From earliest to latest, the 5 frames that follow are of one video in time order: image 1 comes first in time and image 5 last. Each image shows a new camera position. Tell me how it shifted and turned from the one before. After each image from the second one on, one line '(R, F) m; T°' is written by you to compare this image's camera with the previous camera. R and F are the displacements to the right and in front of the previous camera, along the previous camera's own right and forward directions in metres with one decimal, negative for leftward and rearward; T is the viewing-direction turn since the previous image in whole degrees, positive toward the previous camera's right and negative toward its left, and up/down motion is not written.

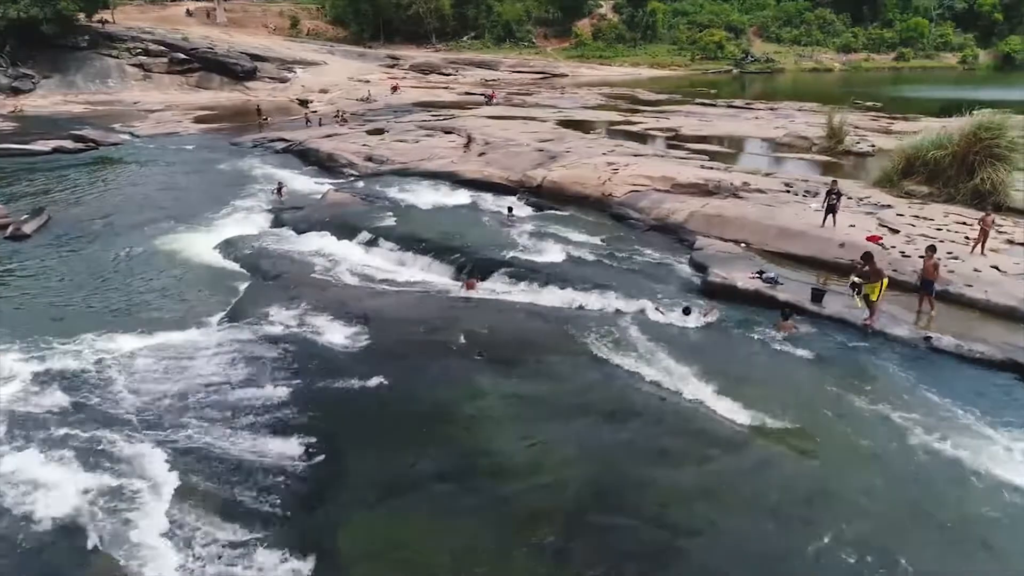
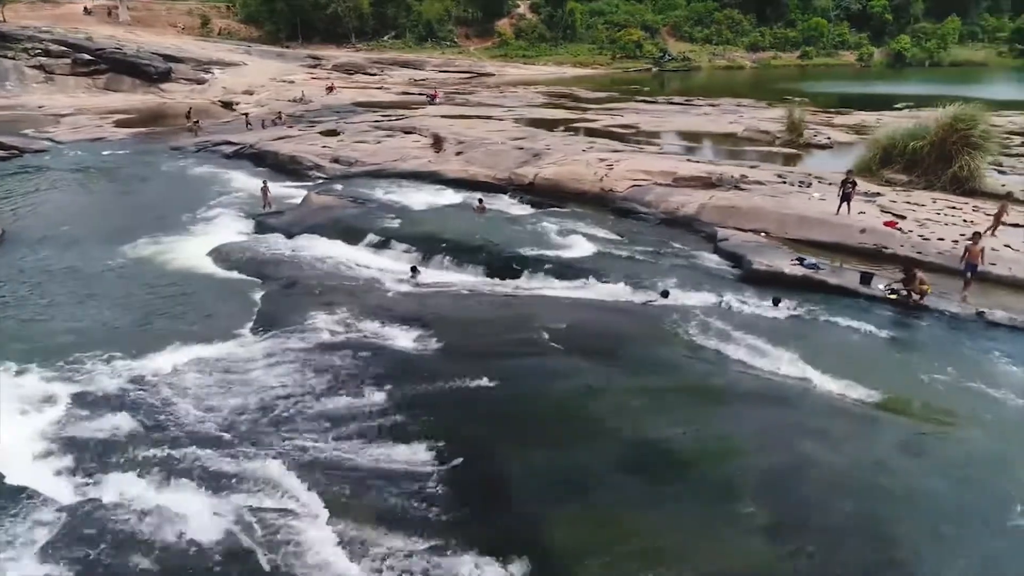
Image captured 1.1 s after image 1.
(-2.7, +0.1) m; +7°
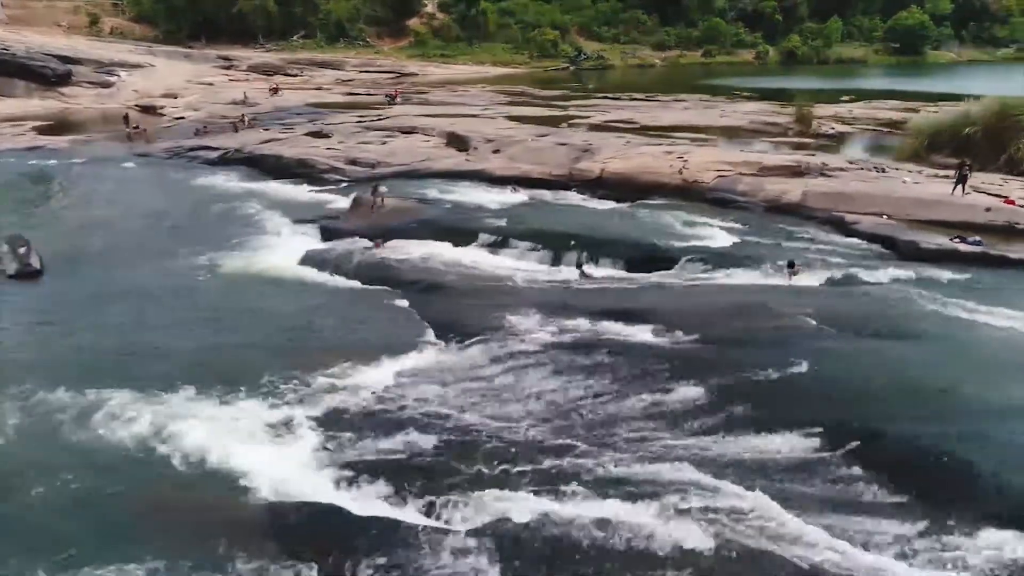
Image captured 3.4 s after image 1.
(-6.2, +0.7) m; +9°
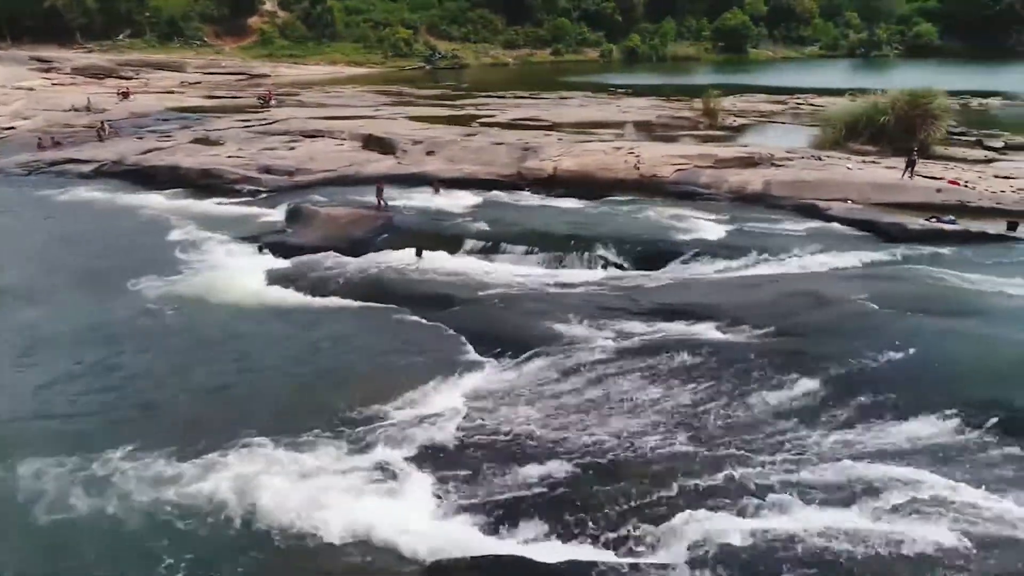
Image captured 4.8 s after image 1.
(-3.7, +1.1) m; +12°
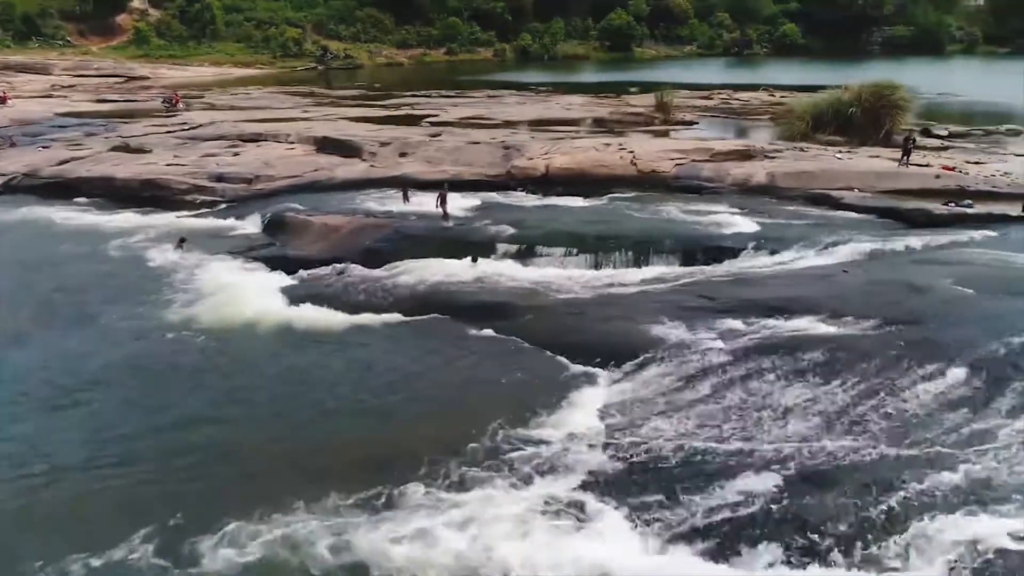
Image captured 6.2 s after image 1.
(-3.7, +1.2) m; +9°
